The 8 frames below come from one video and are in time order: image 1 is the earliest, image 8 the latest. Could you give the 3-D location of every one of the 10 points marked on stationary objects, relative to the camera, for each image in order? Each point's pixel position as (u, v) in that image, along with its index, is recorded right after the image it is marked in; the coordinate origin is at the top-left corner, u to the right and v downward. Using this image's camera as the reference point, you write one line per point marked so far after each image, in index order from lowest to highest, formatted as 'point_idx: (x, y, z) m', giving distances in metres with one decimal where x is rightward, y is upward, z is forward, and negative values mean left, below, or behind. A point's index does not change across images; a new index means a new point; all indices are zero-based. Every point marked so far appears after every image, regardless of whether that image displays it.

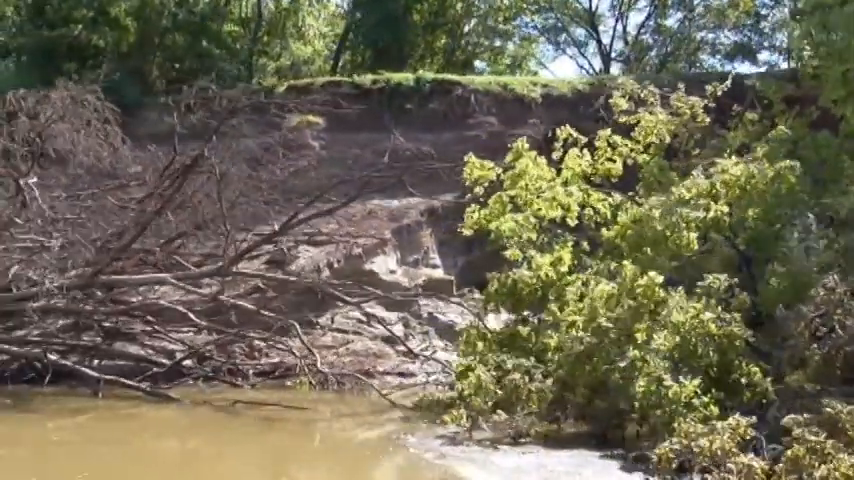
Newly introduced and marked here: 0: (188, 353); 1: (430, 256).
0: (-2.3, -1.1, +8.7) m
1: (0.0, -0.2, +11.4) m
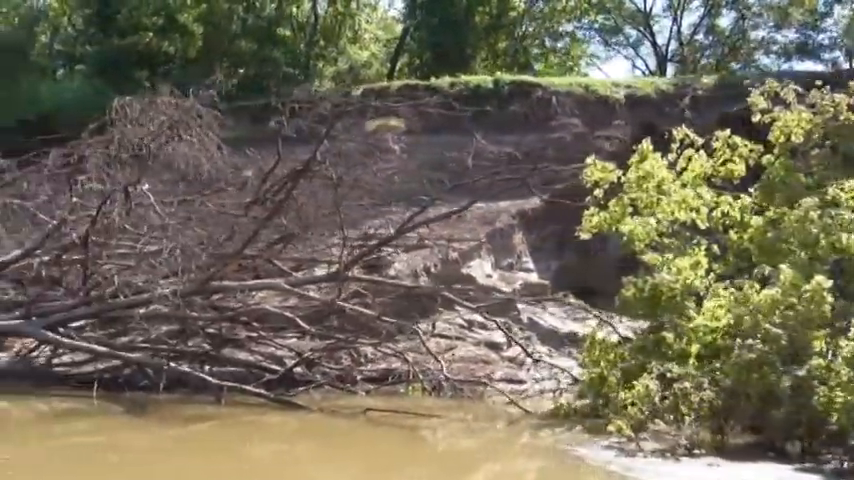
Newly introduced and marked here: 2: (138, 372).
0: (-1.2, -1.1, +8.6) m
1: (+1.2, -0.2, +11.3) m
2: (-2.8, -1.3, +8.9) m
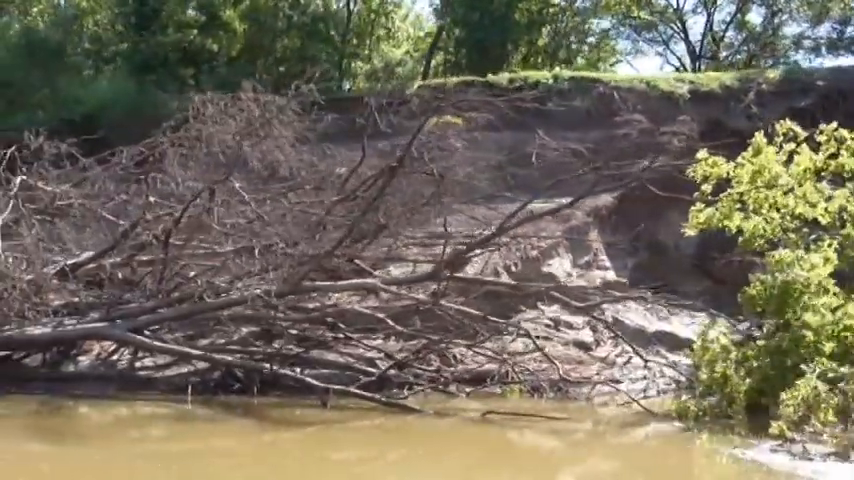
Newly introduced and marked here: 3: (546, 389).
0: (-0.3, -1.1, +8.4) m
1: (+2.1, -0.2, +11.0) m
2: (-1.9, -1.3, +8.7) m
3: (+1.2, -1.4, +8.5) m
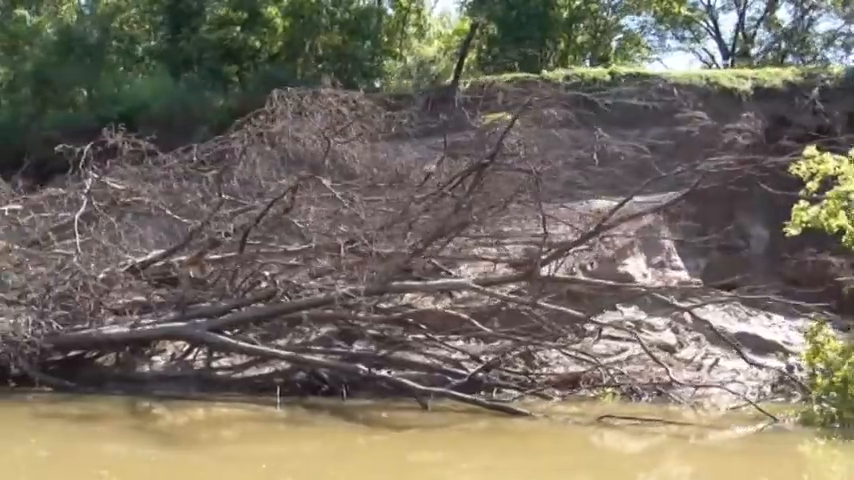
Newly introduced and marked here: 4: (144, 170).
0: (+0.5, -1.1, +8.2) m
1: (+3.0, -0.2, +10.8) m
2: (-1.1, -1.3, +8.5) m
3: (+2.0, -1.4, +8.3) m
4: (-3.1, +0.8, +9.9) m
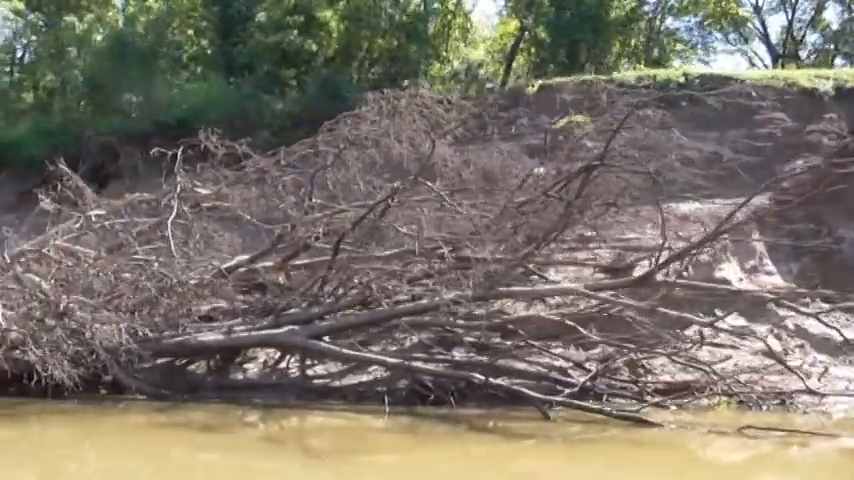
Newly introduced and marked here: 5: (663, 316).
0: (+1.5, -1.1, +8.0) m
1: (+4.0, -0.3, +10.5) m
2: (-0.1, -1.3, +8.3) m
3: (+2.9, -1.4, +8.0) m
4: (-2.1, +0.7, +9.8) m
5: (+2.4, -0.8, +9.1) m
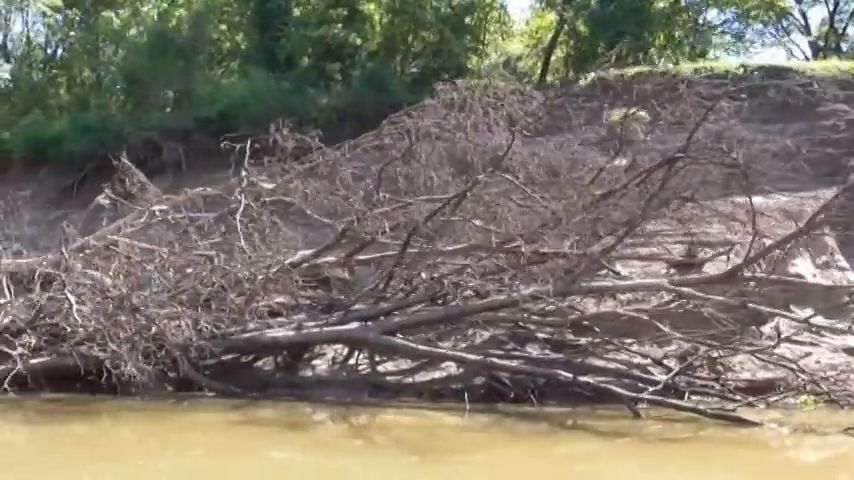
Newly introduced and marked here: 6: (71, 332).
0: (+2.2, -1.1, +7.8) m
1: (+4.7, -0.2, +10.3) m
2: (+0.6, -1.3, +8.2) m
3: (+3.6, -1.4, +7.8) m
4: (-1.4, +0.8, +9.6) m
5: (+3.1, -0.7, +8.8) m
6: (-3.4, -0.9, +8.5) m
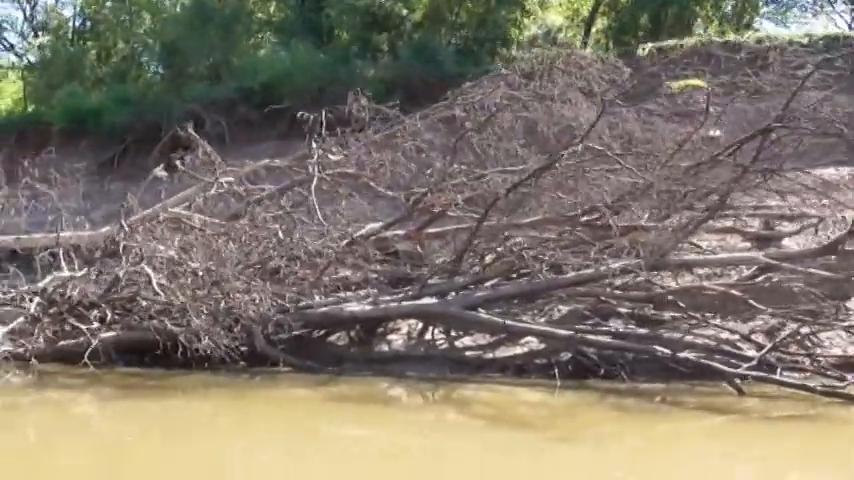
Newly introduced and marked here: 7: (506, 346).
0: (+2.9, -0.9, +7.5) m
1: (+5.5, +0.1, +10.0) m
2: (+1.3, -1.0, +8.0) m
3: (+4.3, -1.2, +7.6) m
4: (-0.7, +1.1, +9.4) m
5: (+3.8, -0.4, +8.6) m
6: (-2.6, -0.6, +8.4) m
7: (+0.7, -1.0, +8.3) m
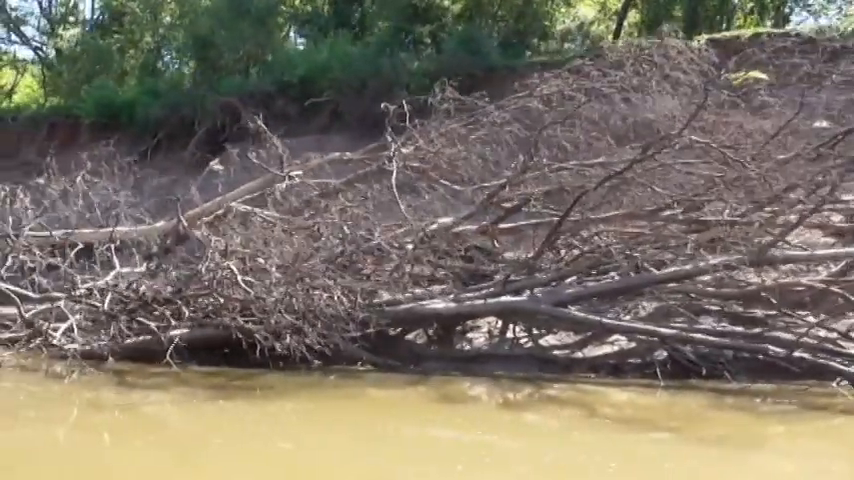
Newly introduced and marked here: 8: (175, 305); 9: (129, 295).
0: (+3.7, -0.8, +7.3) m
1: (+6.2, +0.2, +9.8) m
2: (+2.1, -1.0, +7.7) m
3: (+5.1, -1.1, +7.4) m
4: (+0.1, +1.1, +9.2) m
5: (+4.6, -0.4, +8.4) m
6: (-1.8, -0.6, +8.1) m
7: (+1.5, -0.9, +8.1) m
8: (-2.3, -0.6, +8.3) m
9: (-2.7, -0.5, +8.2) m
